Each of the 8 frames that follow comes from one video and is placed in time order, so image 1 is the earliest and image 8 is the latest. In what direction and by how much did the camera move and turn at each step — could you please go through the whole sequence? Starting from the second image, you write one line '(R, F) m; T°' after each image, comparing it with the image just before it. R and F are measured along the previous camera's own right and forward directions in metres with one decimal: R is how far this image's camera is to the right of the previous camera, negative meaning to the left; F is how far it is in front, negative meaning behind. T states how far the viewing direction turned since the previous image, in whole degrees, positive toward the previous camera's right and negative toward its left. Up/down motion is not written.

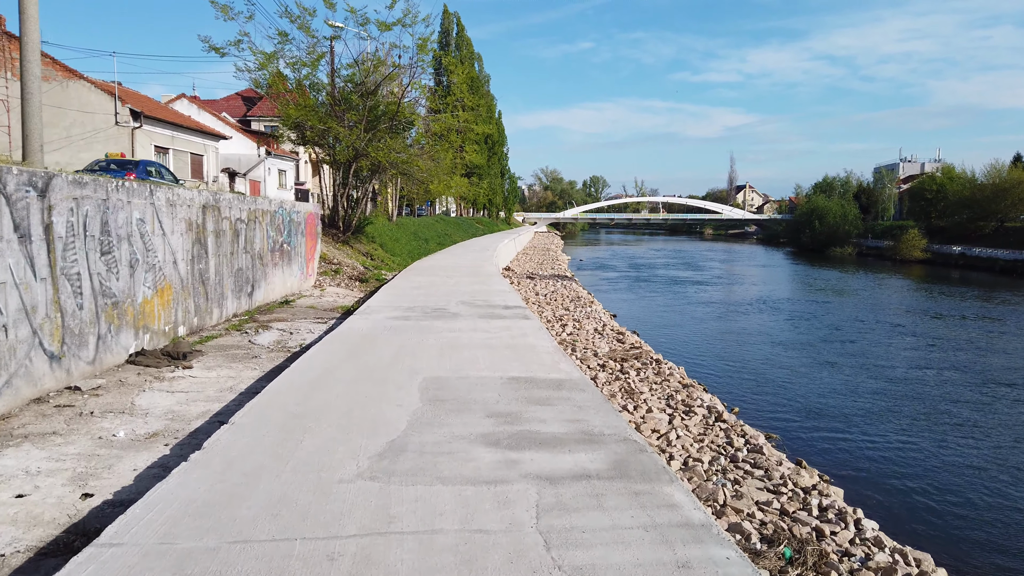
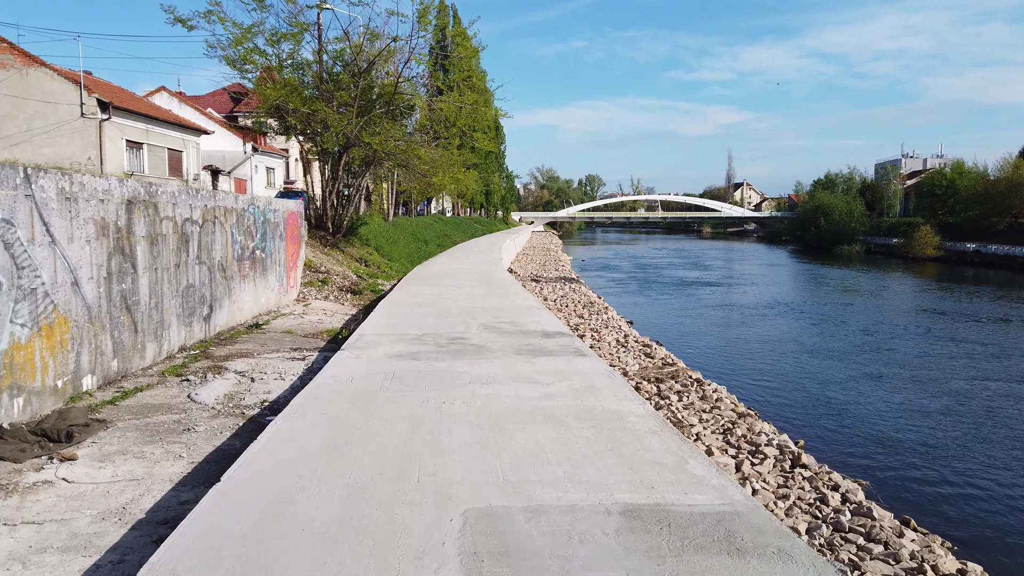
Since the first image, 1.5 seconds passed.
(-0.4, +2.1) m; 0°
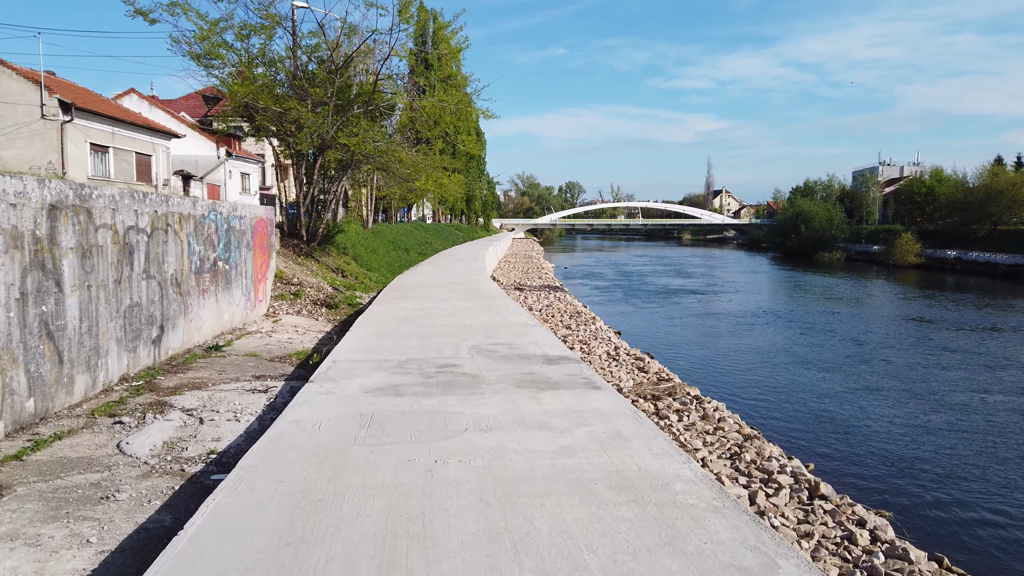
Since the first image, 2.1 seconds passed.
(-0.1, +0.8) m; +2°
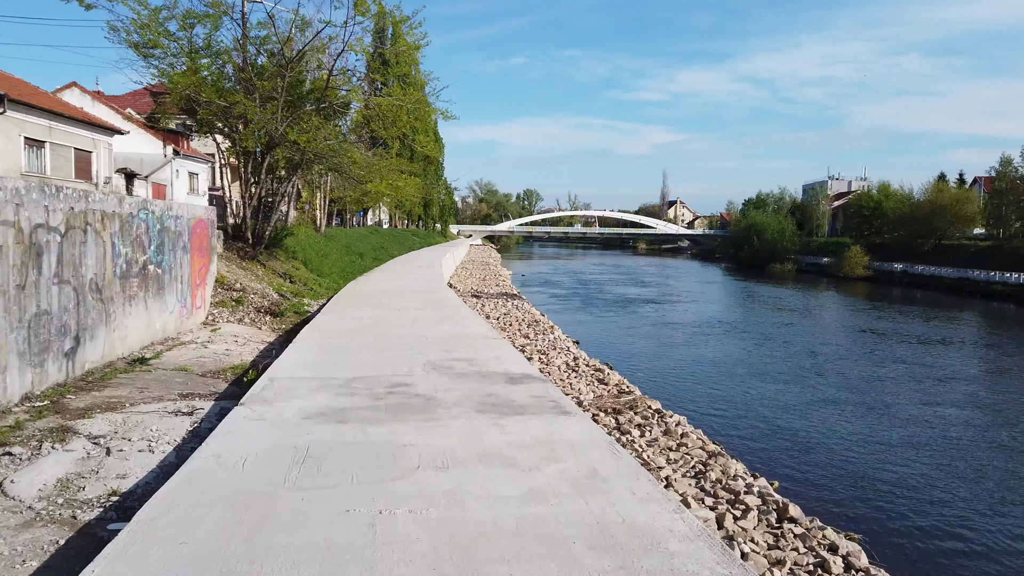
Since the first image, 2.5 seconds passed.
(0.0, +0.5) m; +3°
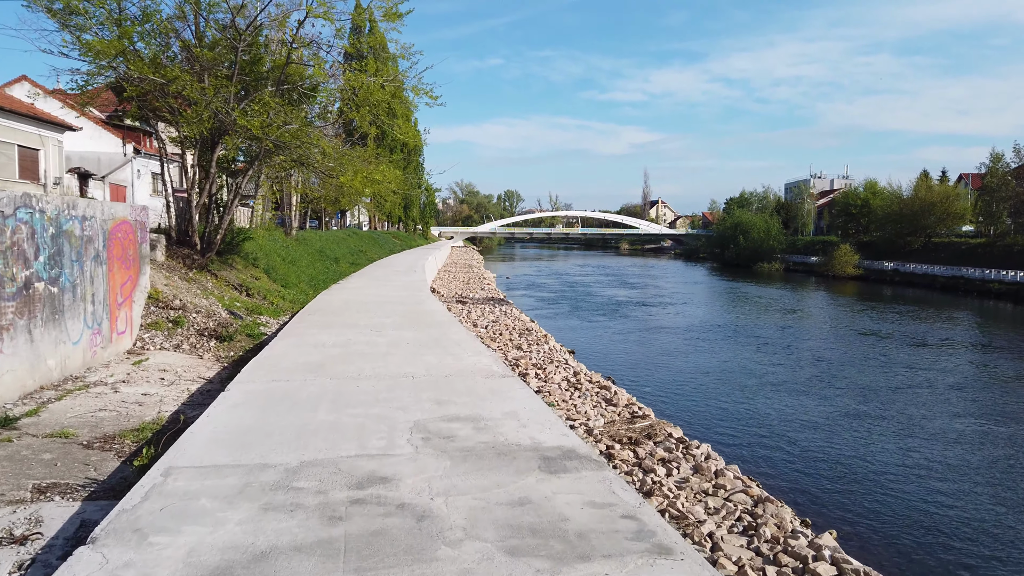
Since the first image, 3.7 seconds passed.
(-0.2, +1.7) m; +1°
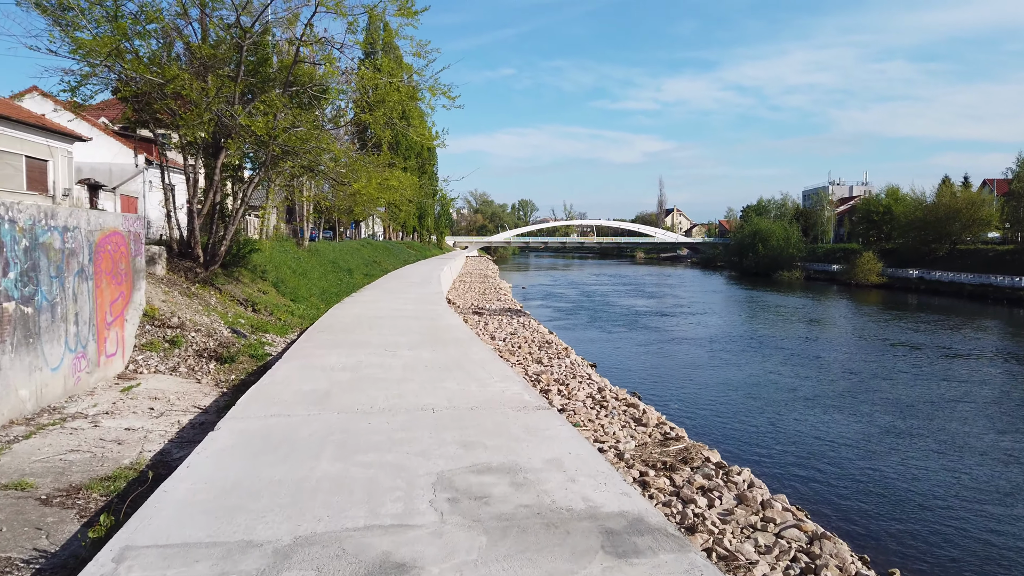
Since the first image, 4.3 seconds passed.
(-0.1, +0.7) m; -1°
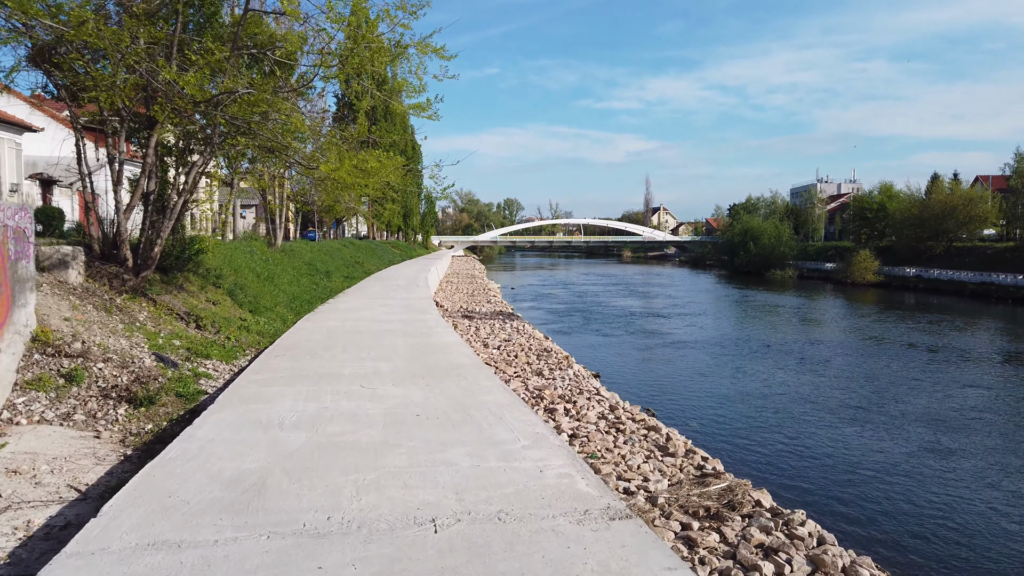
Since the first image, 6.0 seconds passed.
(-0.2, +1.8) m; +1°
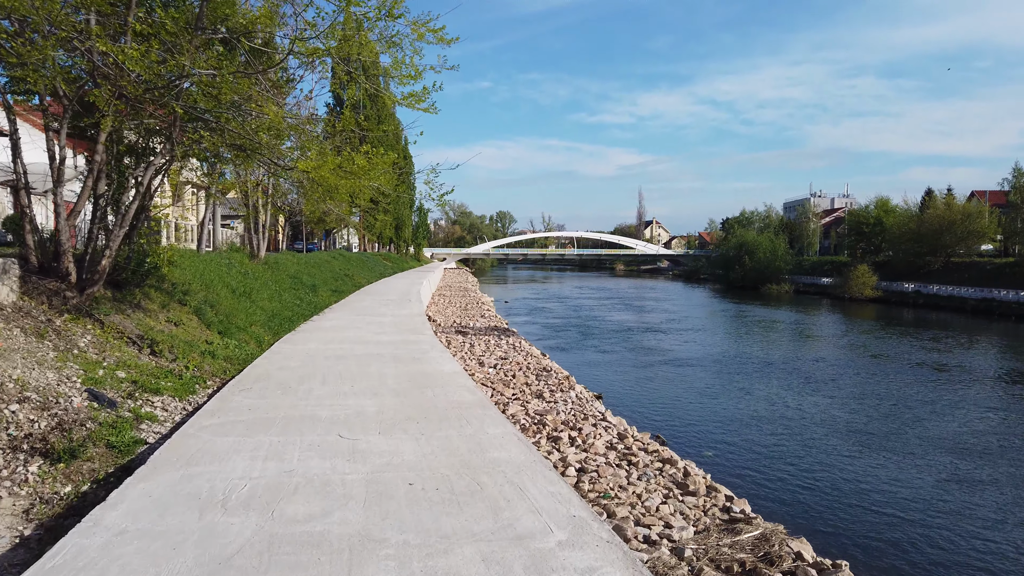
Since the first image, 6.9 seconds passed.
(-0.1, +1.0) m; +1°
